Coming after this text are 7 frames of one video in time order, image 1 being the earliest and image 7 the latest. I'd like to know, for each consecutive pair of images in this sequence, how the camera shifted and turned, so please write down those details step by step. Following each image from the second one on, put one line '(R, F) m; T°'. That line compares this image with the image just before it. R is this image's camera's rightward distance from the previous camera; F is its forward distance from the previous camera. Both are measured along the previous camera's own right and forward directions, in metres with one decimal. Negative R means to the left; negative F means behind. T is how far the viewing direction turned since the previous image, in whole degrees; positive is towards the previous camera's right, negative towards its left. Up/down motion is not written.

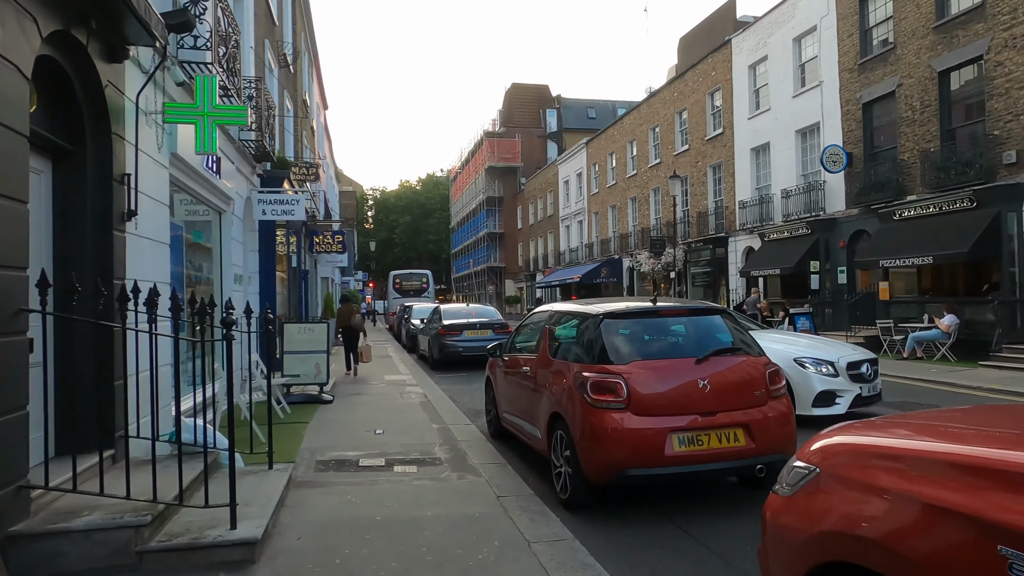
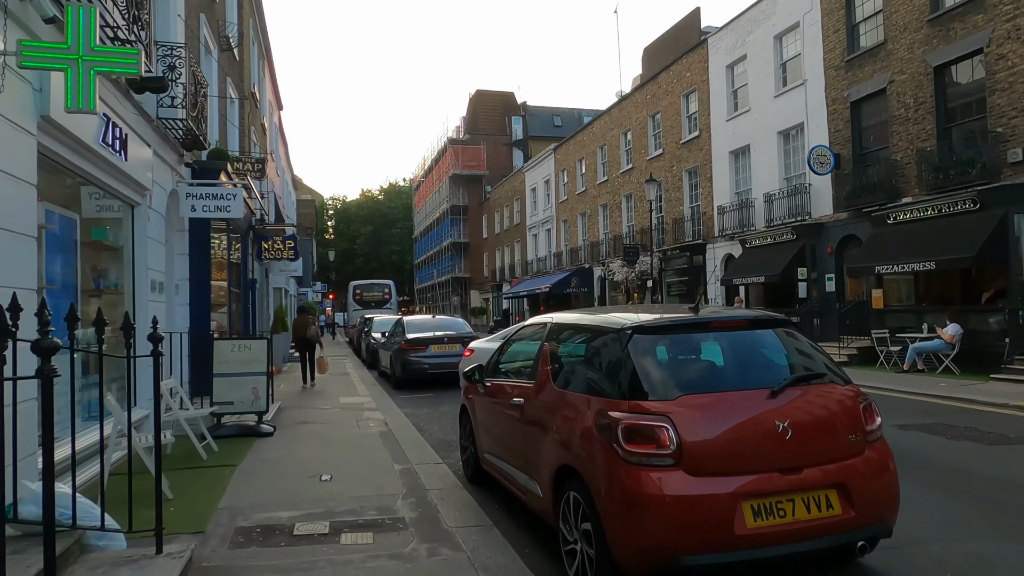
(-0.2, +1.5) m; +3°
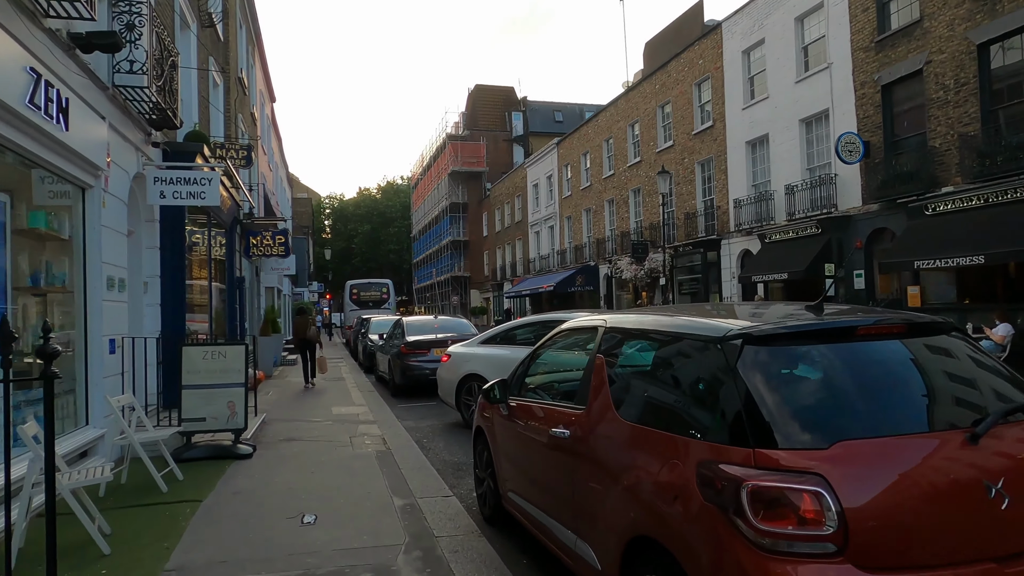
(-0.2, +1.2) m; 0°
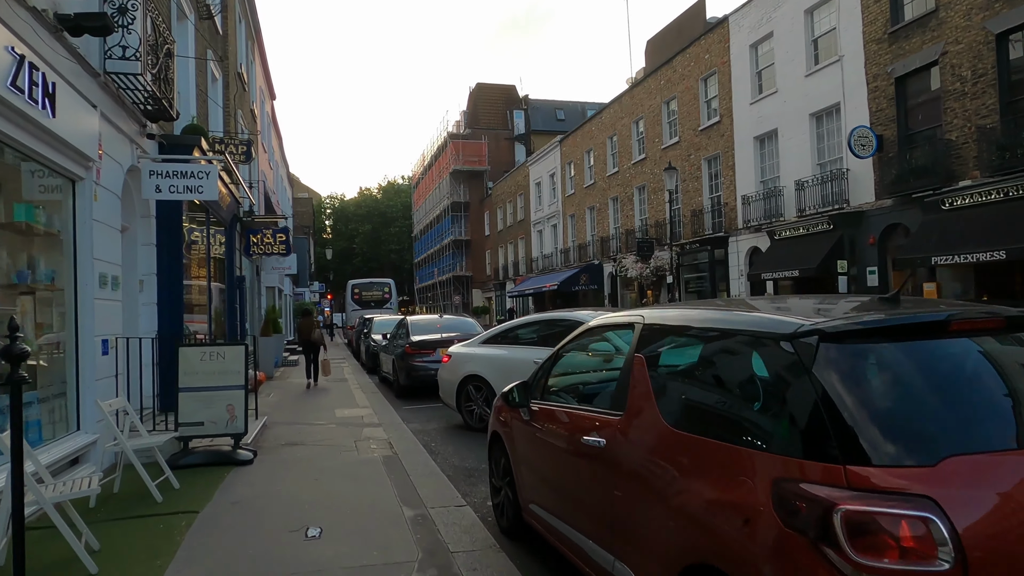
(-0.1, +0.3) m; 0°
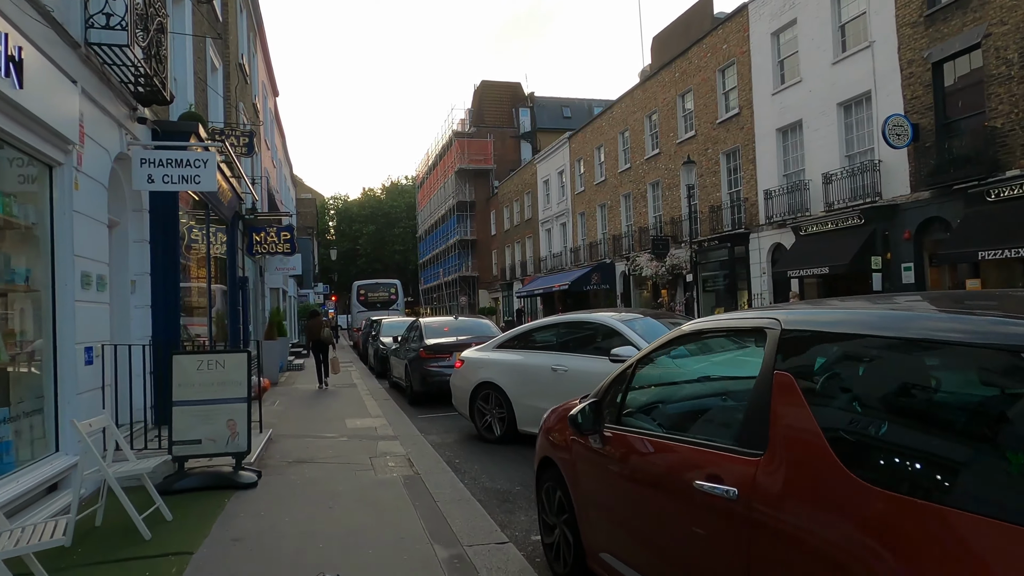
(-0.3, +0.8) m; 0°
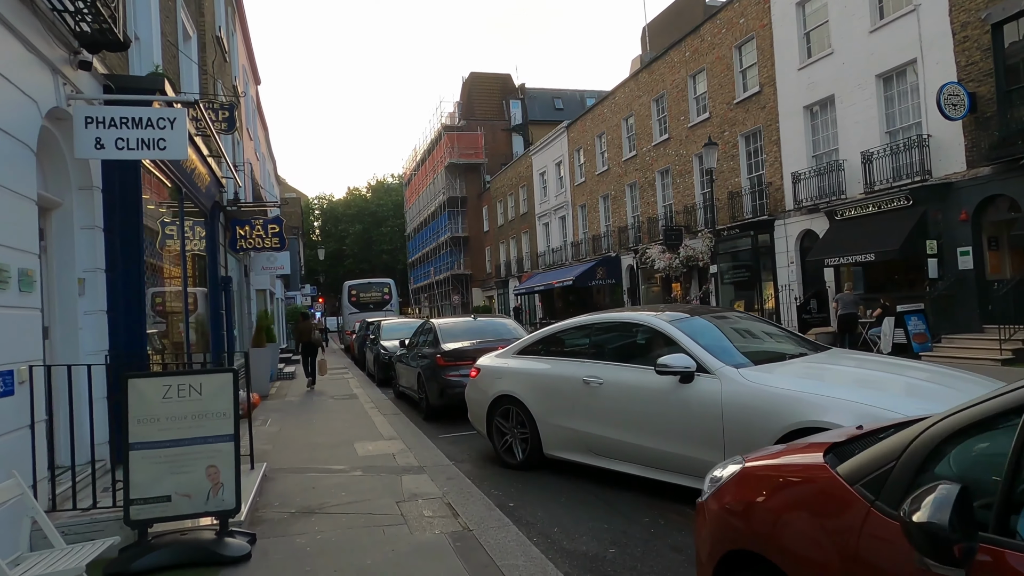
(-0.6, +1.6) m; +1°
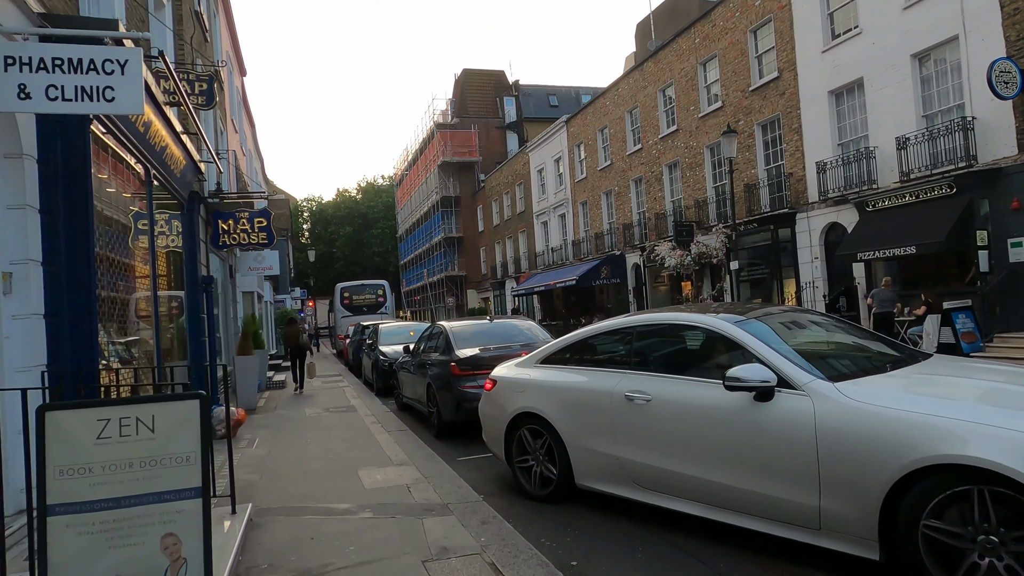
(-0.4, +1.3) m; +1°
